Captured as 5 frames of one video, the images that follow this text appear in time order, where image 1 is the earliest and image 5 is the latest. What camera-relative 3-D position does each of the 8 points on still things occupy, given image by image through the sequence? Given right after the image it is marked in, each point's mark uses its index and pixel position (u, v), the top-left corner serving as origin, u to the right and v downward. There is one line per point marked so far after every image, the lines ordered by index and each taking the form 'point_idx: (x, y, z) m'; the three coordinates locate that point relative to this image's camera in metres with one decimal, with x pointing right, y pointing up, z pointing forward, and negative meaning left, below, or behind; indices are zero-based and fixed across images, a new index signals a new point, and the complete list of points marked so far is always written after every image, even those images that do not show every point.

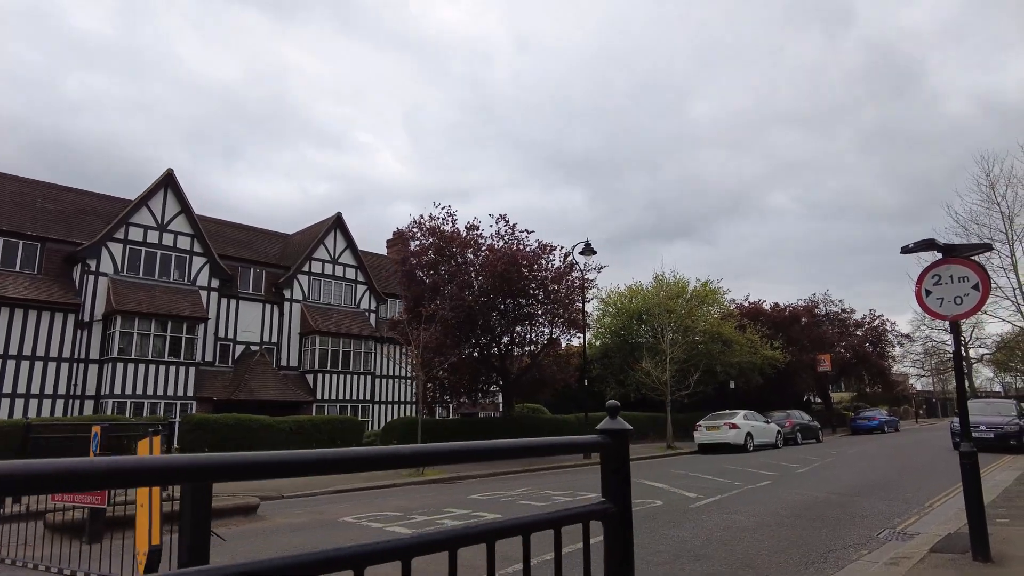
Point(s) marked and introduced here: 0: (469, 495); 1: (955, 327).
0: (-0.7, -3.6, +11.3) m
1: (+4.5, -0.4, +6.7) m
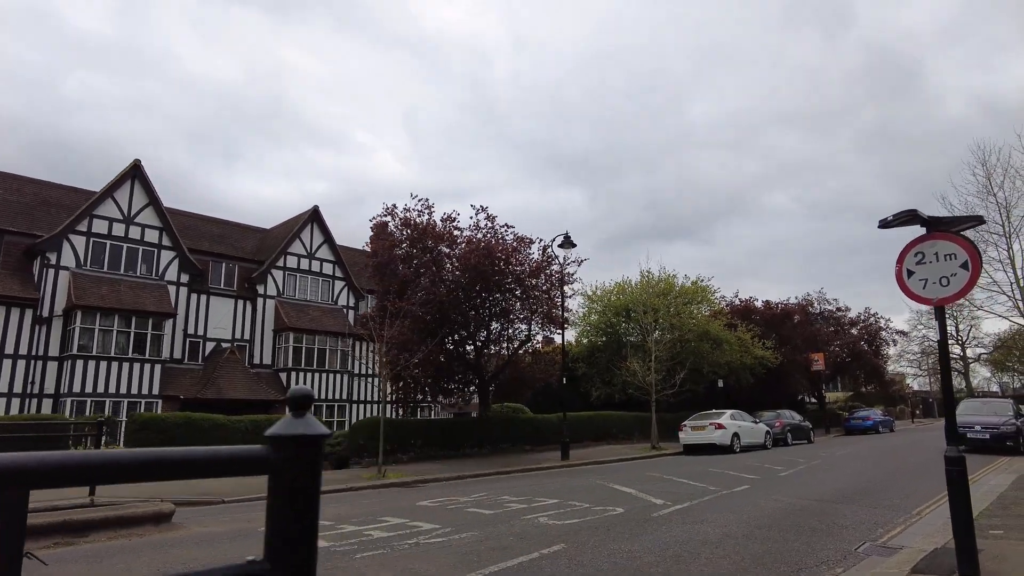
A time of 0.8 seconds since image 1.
0: (-1.5, -3.4, +10.4) m
1: (+3.7, -0.2, +5.8) m
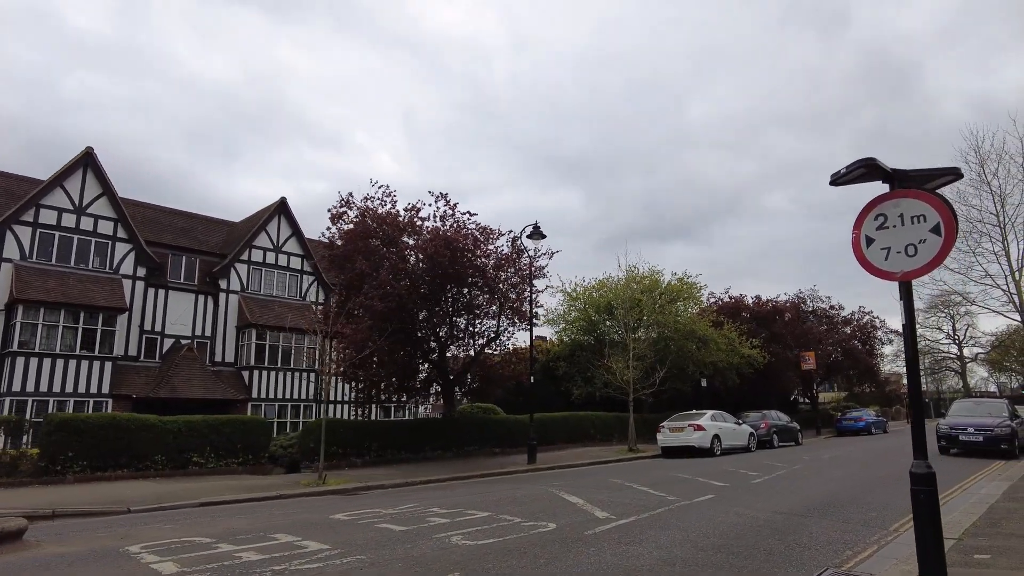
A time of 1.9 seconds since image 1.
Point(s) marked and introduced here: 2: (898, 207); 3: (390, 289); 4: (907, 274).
0: (-2.5, -3.2, +9.2) m
1: (+2.7, 0.0, +4.6) m
2: (+2.7, +0.6, +4.6) m
3: (-3.5, 0.0, +18.1) m
4: (+2.7, +0.1, +4.5) m
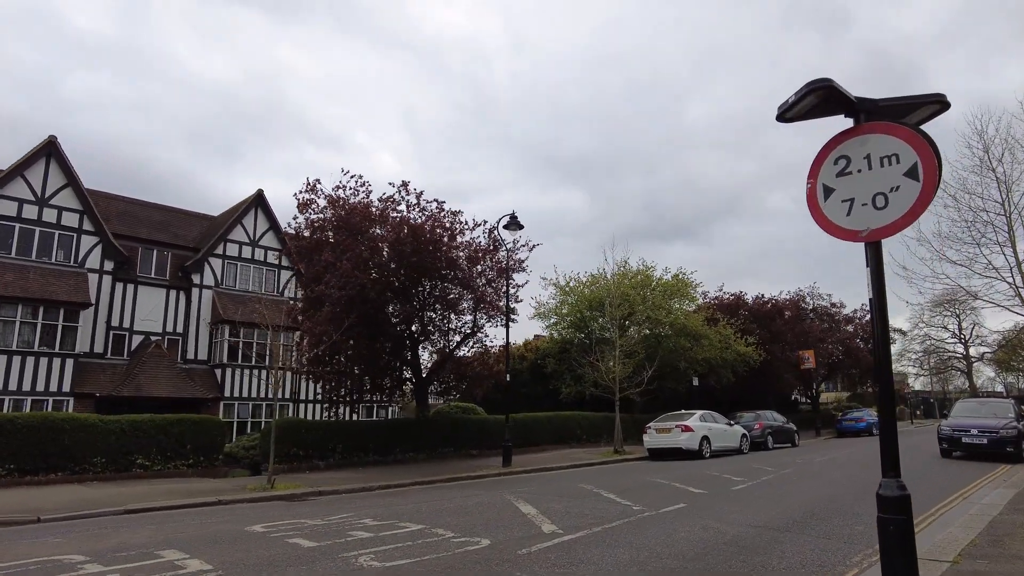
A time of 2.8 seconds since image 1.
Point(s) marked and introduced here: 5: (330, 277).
0: (-3.3, -3.0, +8.1) m
1: (+1.9, +0.2, +3.5) m
2: (+1.9, +0.8, +3.6) m
3: (-4.2, +0.2, +17.1) m
4: (+1.9, +0.3, +3.4) m
5: (-4.8, +0.3, +17.7) m
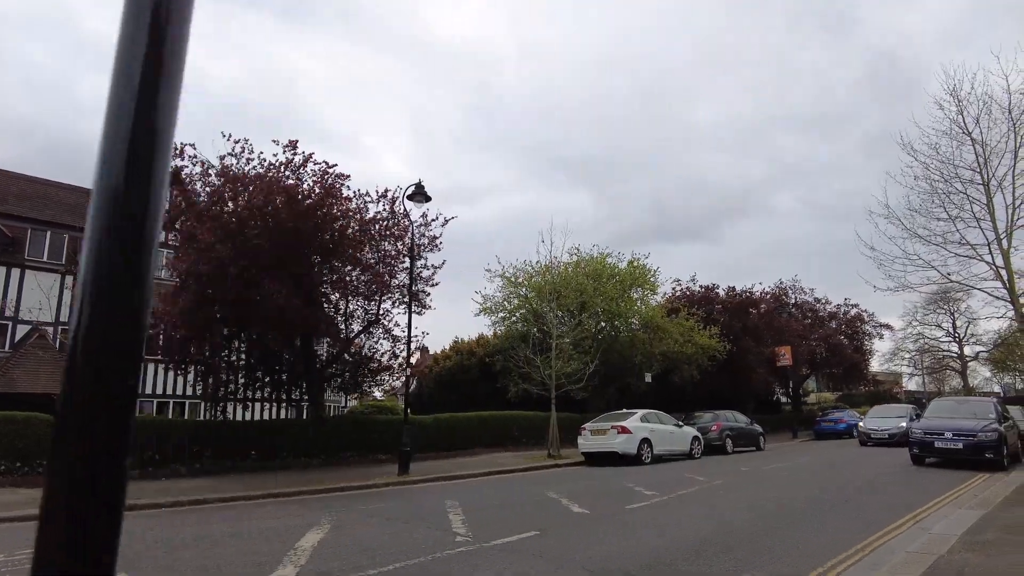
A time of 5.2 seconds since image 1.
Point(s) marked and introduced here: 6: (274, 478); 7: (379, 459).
0: (-5.6, -2.5, +5.7) m
1: (-0.4, +0.7, +1.1) m
2: (-0.4, +1.3, +1.1) m
3: (-6.5, +0.7, +14.6) m
4: (-0.5, +0.8, +0.9) m
5: (-7.1, +0.8, +15.2) m
6: (-5.3, -4.2, +14.8) m
7: (-3.6, -4.7, +18.1) m
